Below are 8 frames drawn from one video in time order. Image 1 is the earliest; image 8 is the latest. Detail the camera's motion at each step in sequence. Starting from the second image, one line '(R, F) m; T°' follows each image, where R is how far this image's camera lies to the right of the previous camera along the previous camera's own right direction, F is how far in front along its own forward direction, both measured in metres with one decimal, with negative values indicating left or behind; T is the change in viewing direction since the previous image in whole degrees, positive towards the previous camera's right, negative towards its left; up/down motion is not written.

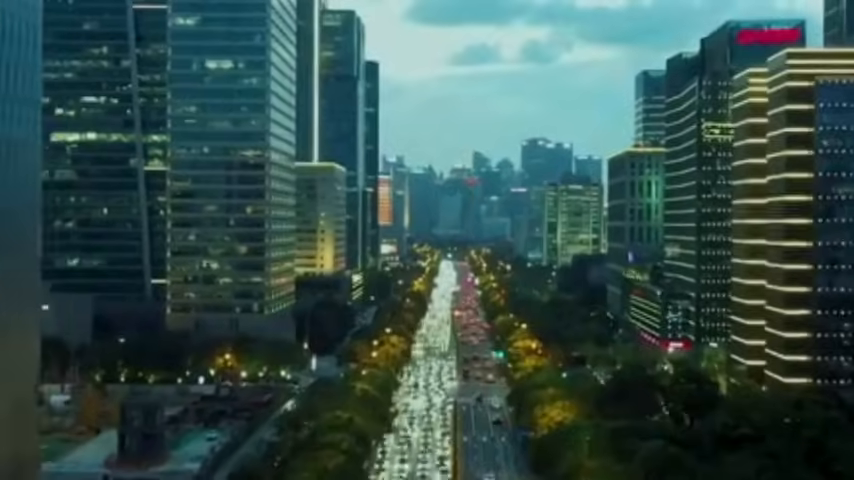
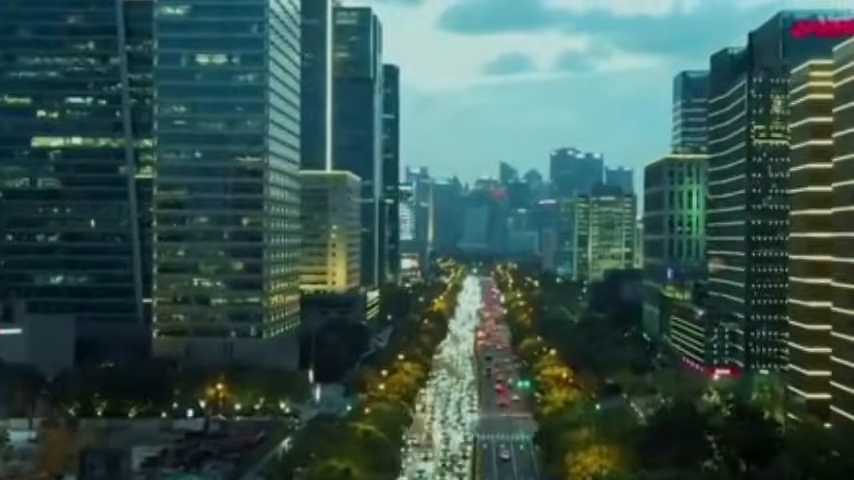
(+0.3, +11.7) m; 0°
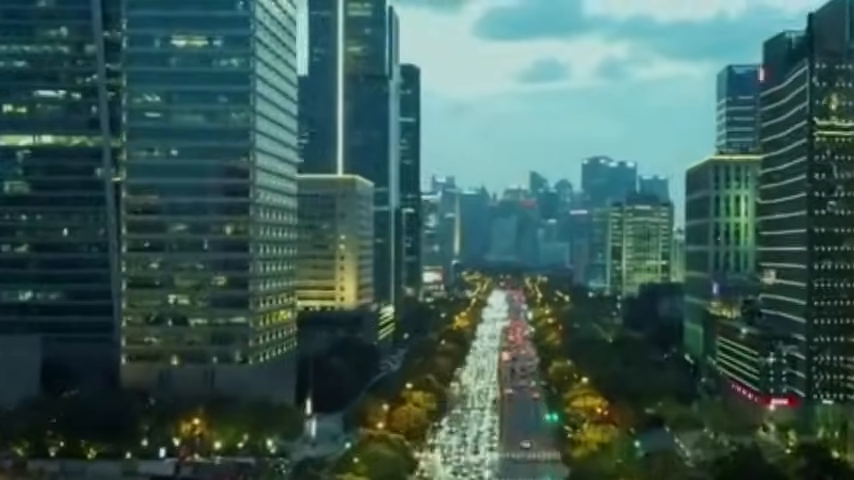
(+0.5, +13.2) m; -1°
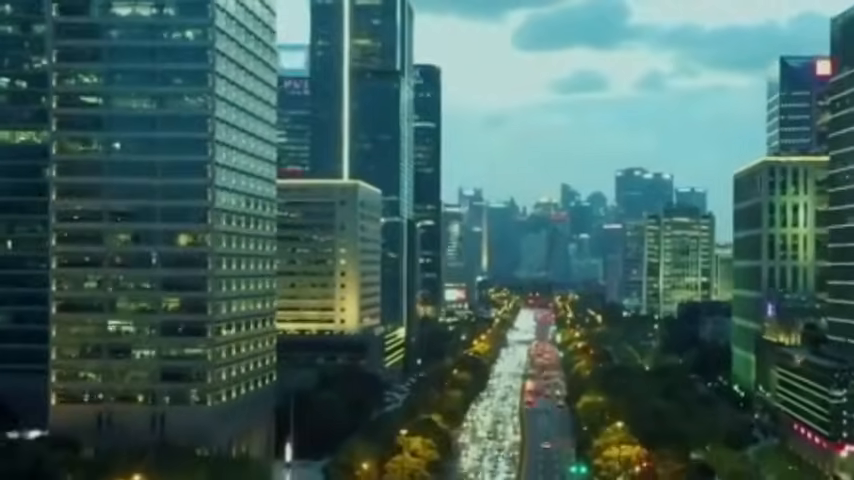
(+0.7, +15.3) m; -1°
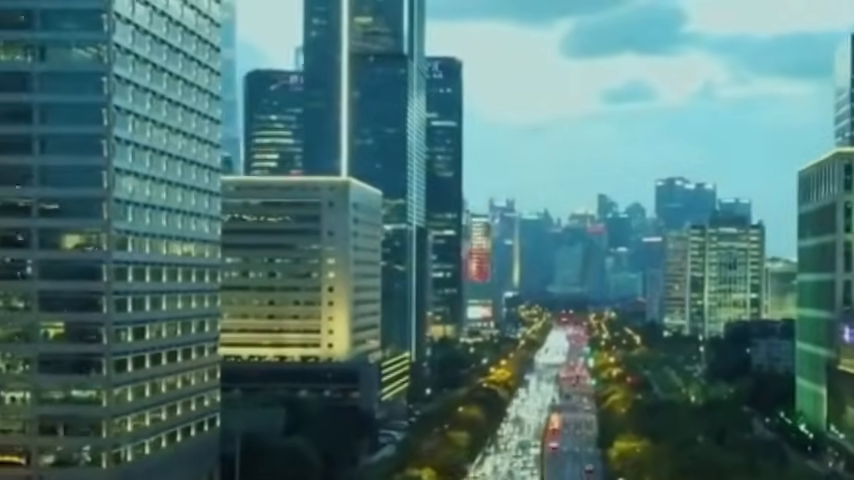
(+0.9, +18.1) m; -1°
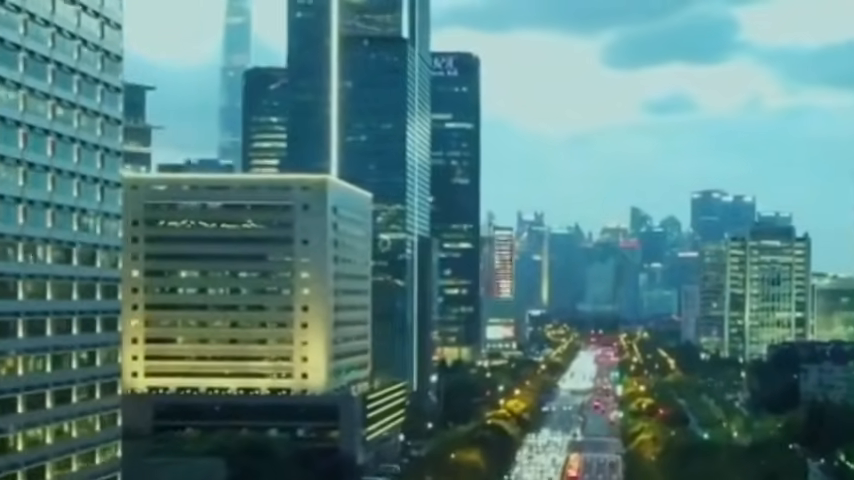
(+1.0, +14.9) m; -1°
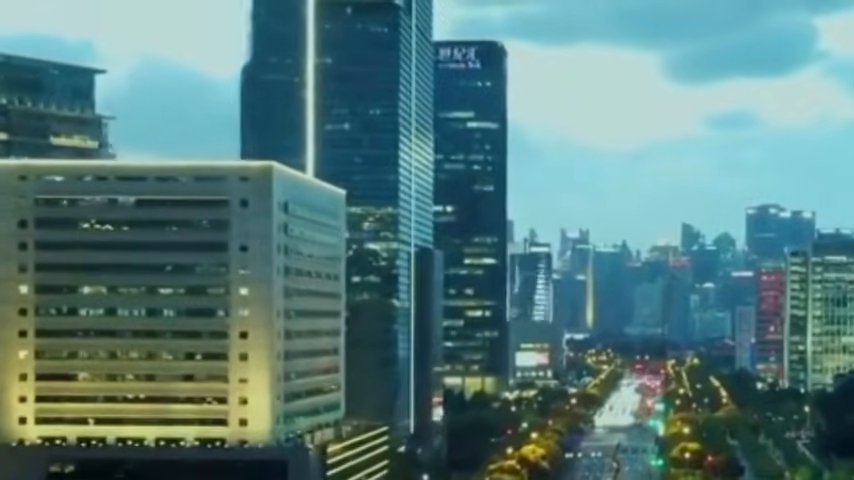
(+1.4, +17.9) m; -1°
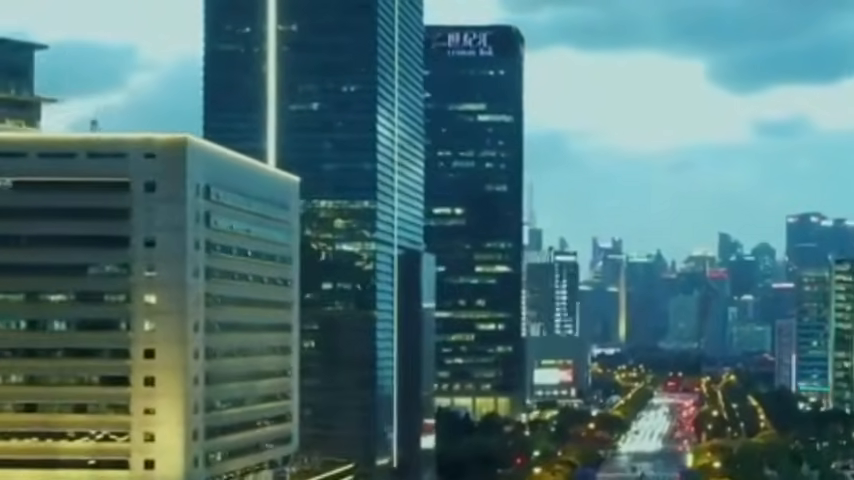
(+1.1, +12.6) m; -1°
